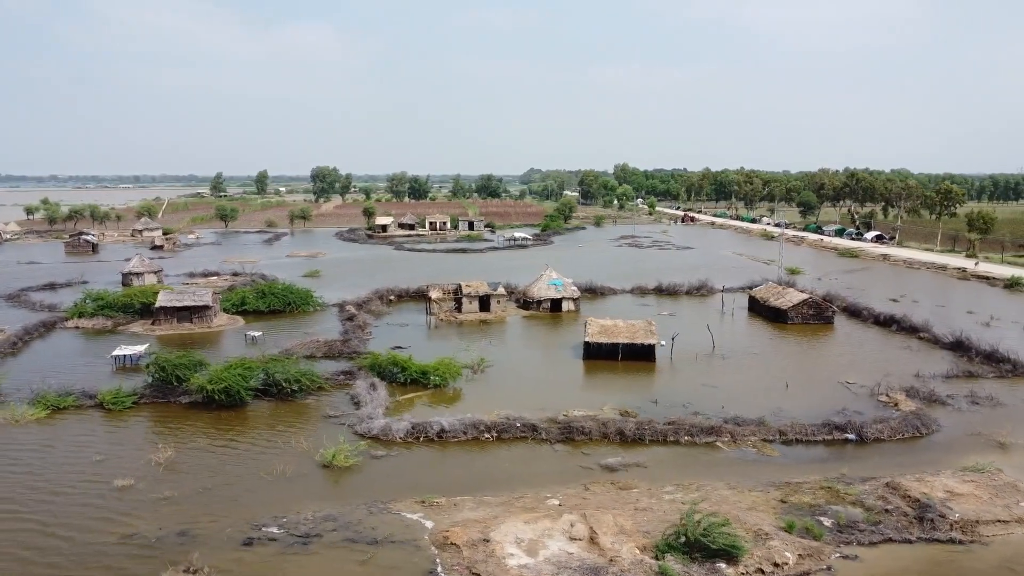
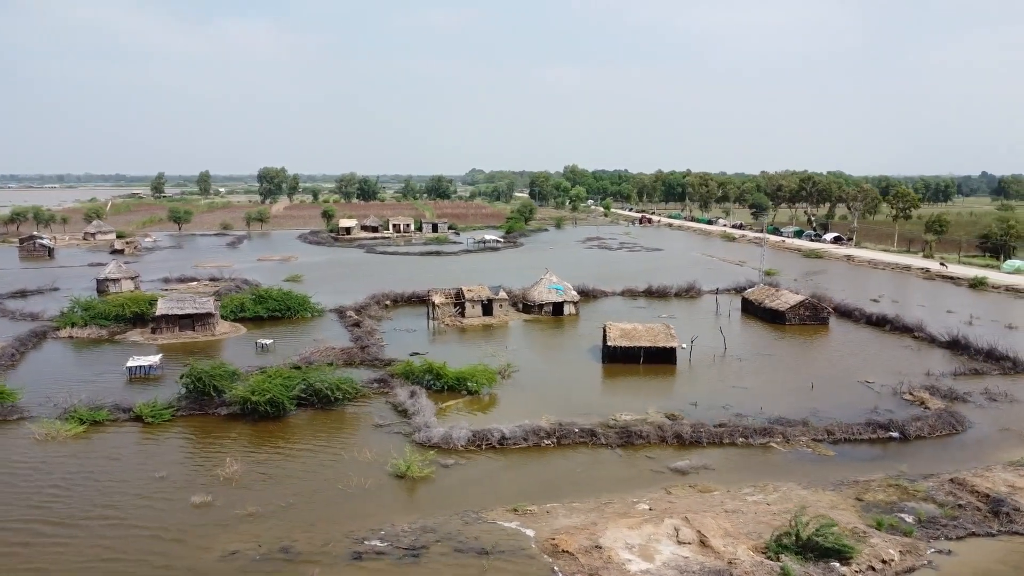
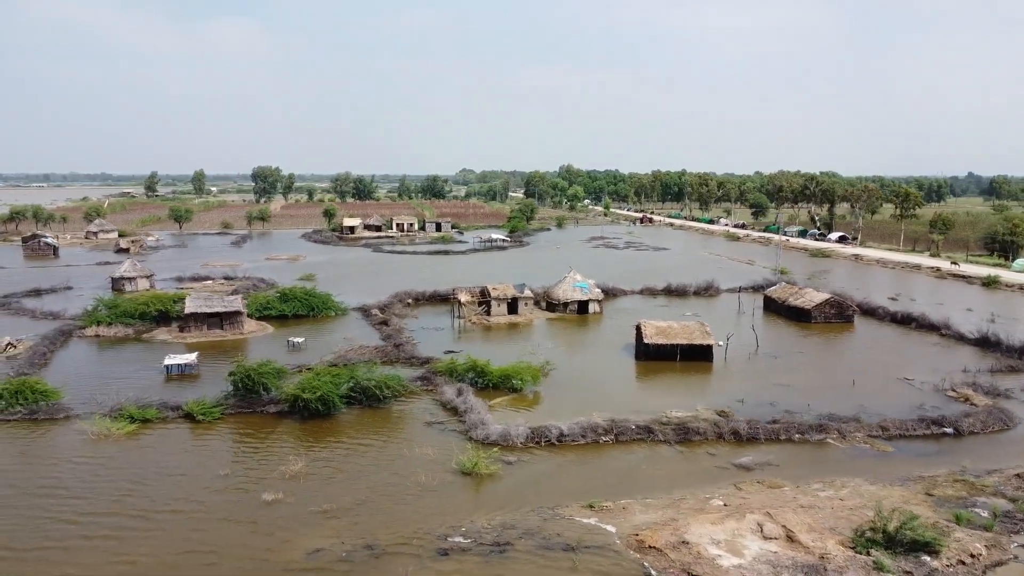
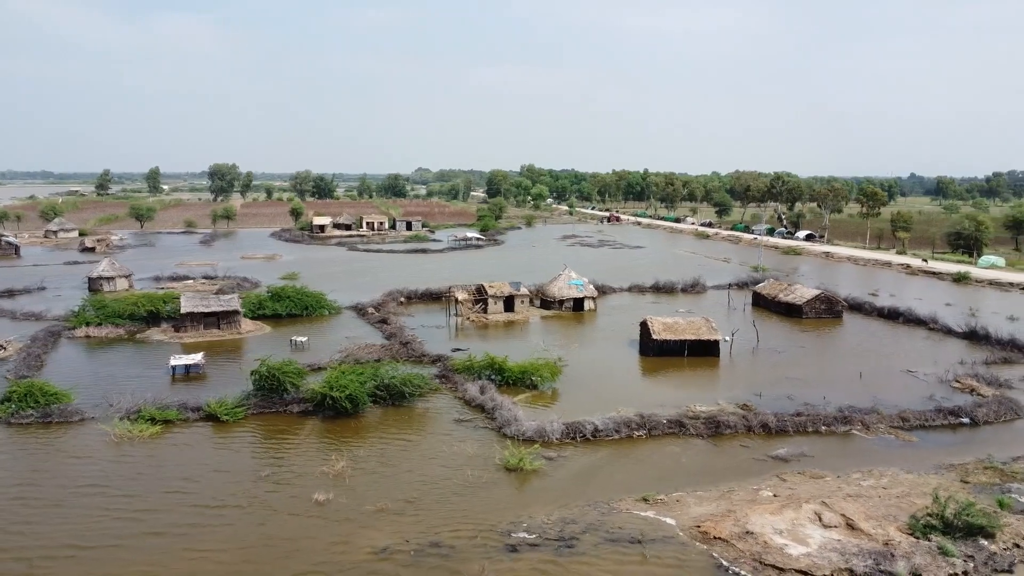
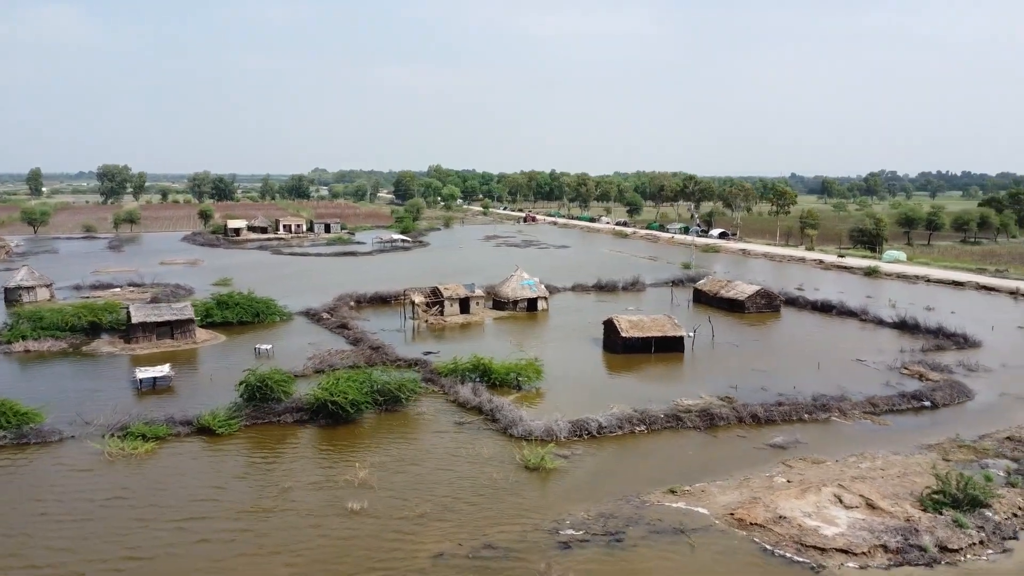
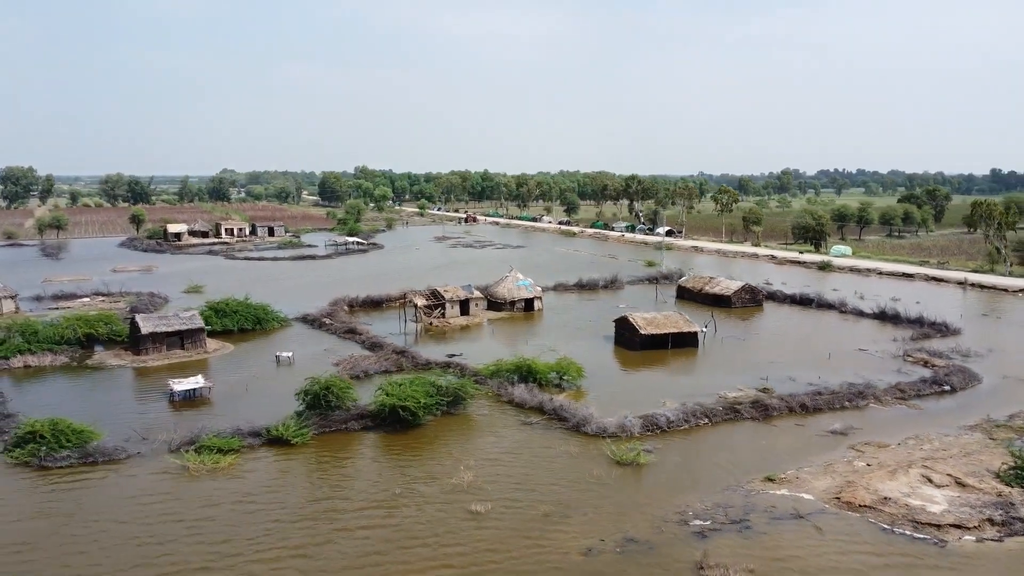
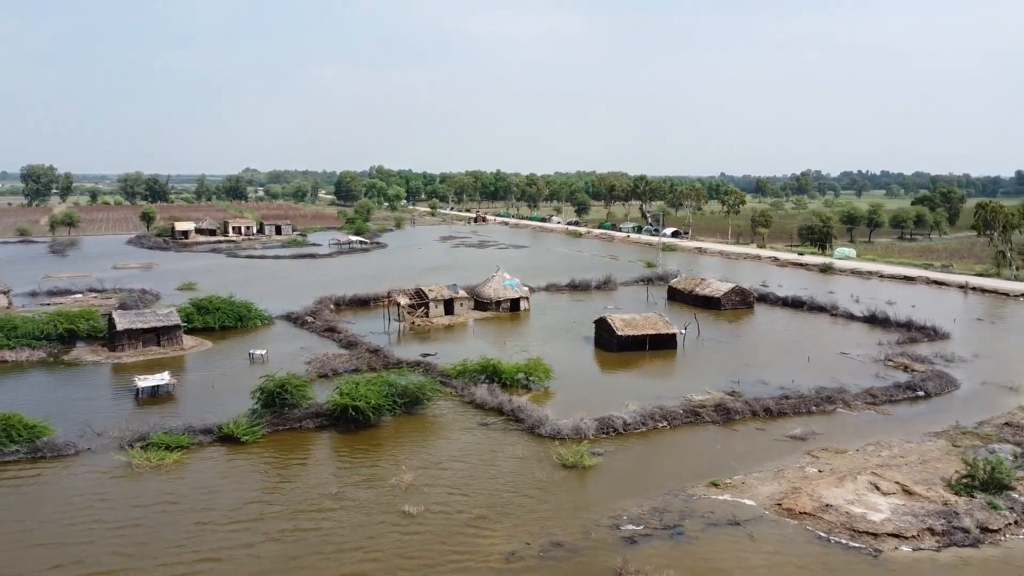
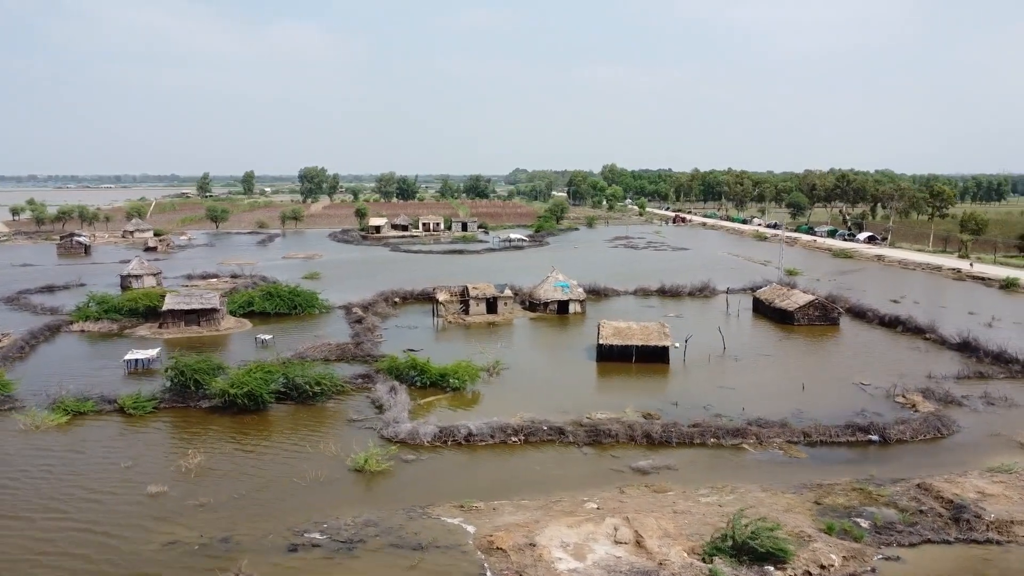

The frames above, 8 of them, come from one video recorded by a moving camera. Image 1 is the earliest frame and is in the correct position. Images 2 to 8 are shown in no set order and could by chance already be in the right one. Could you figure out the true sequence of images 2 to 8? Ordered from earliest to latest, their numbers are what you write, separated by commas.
8, 2, 3, 4, 5, 7, 6
